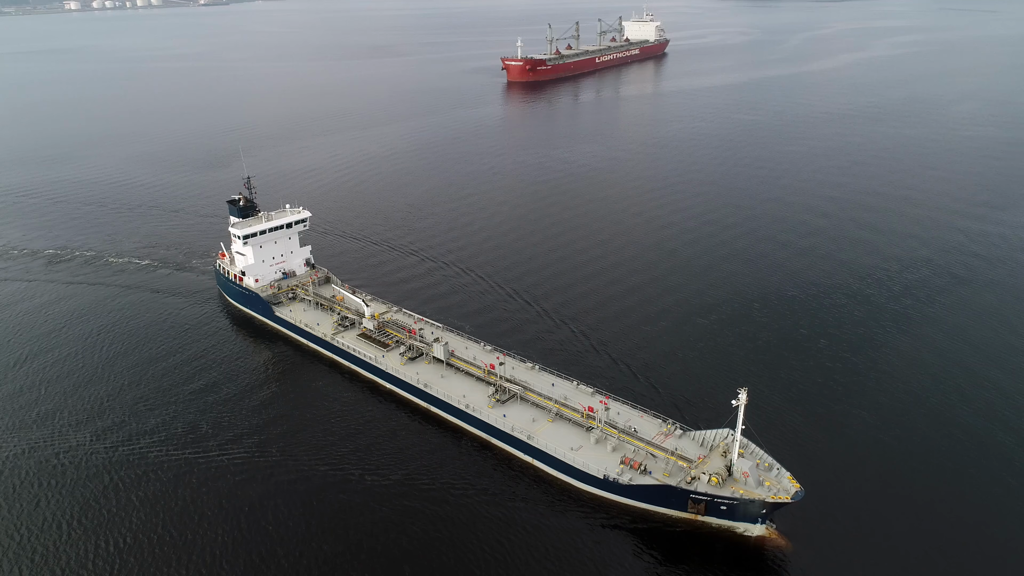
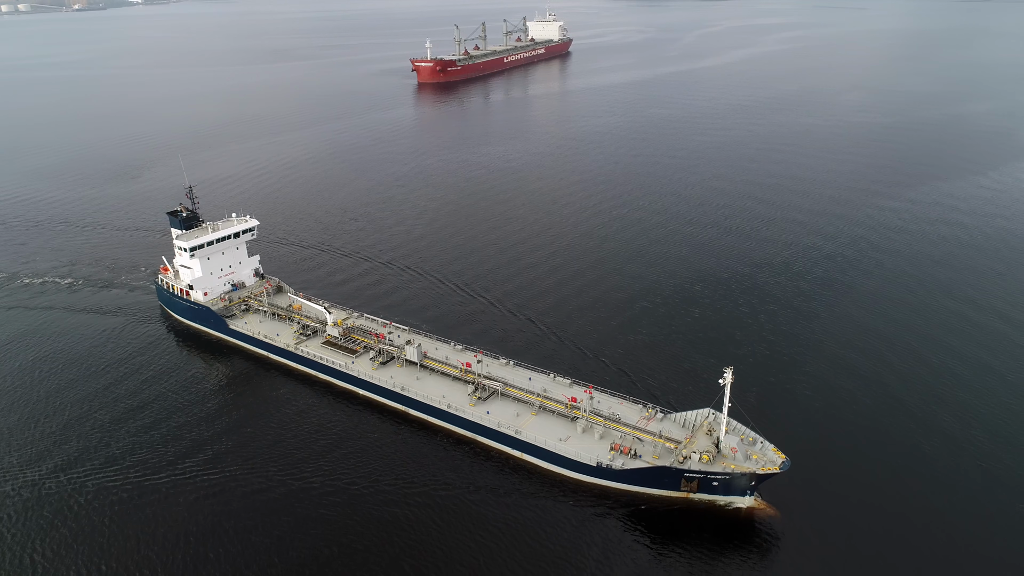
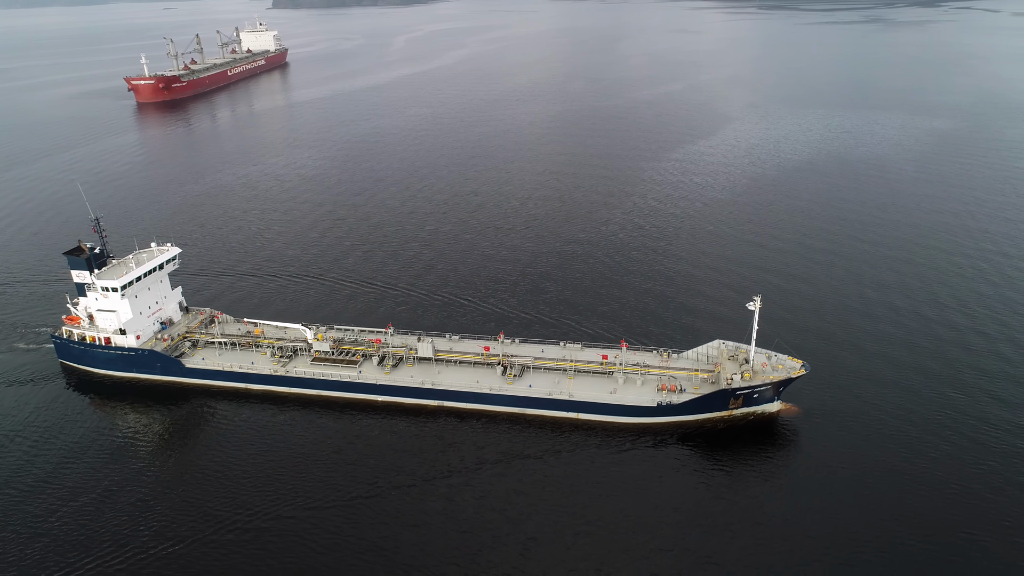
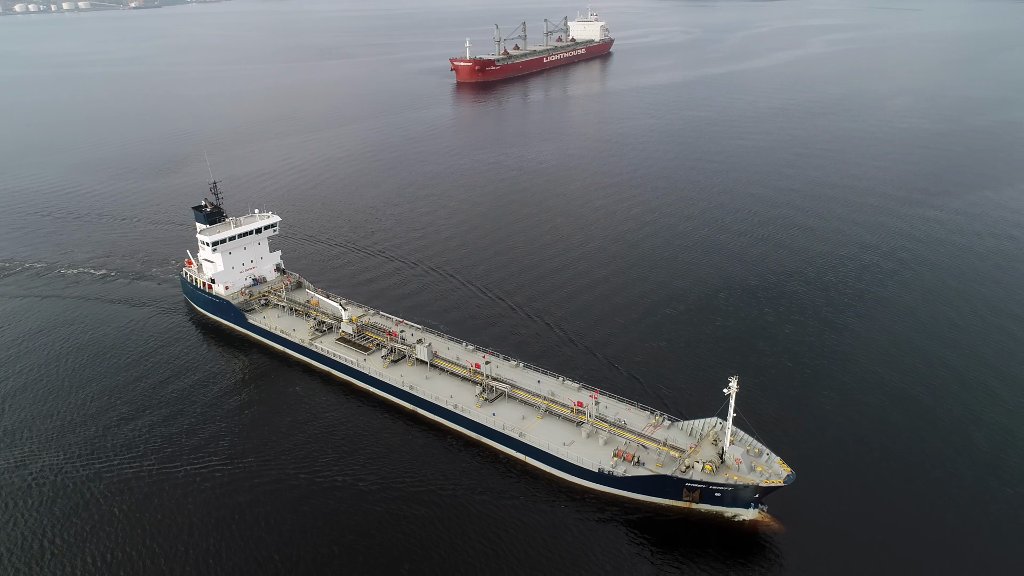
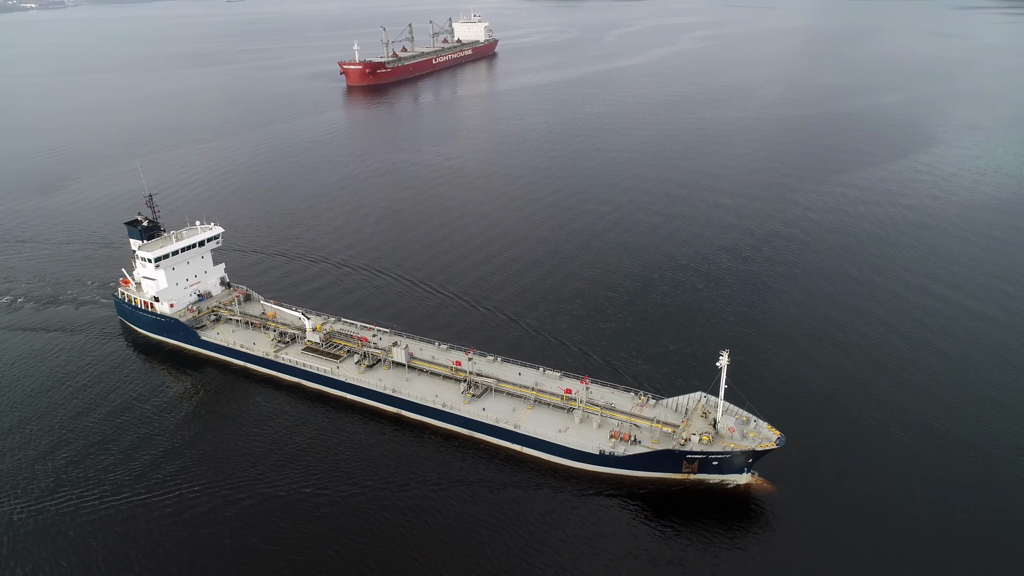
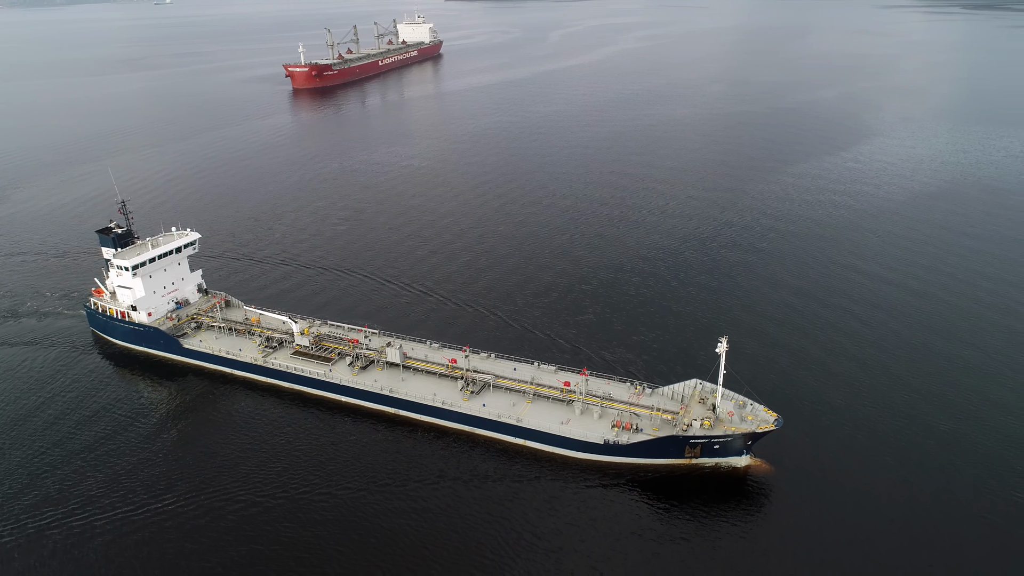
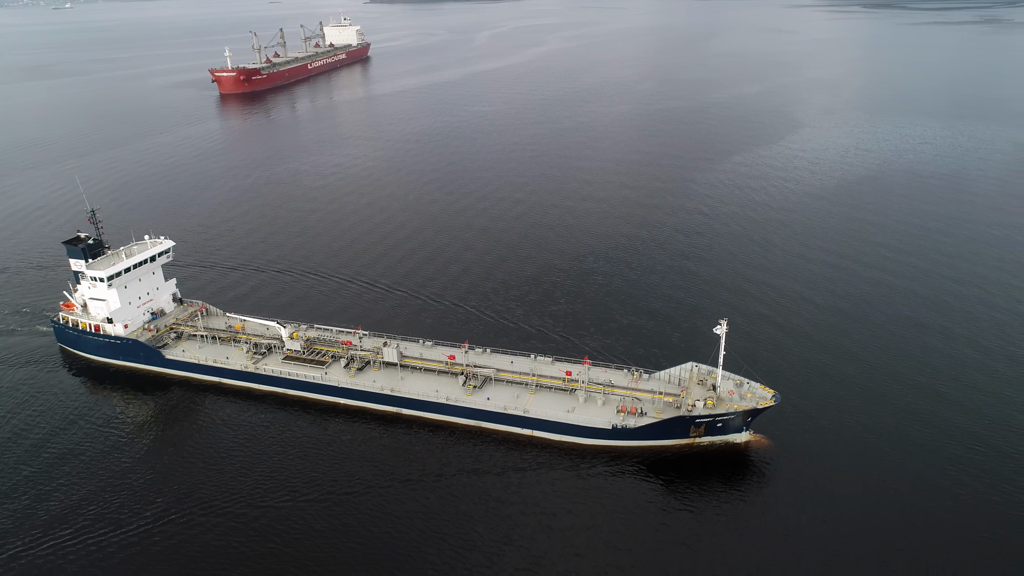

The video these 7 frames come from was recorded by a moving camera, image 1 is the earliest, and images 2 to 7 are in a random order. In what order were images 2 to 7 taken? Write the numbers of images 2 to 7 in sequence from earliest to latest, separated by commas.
4, 2, 5, 6, 7, 3
